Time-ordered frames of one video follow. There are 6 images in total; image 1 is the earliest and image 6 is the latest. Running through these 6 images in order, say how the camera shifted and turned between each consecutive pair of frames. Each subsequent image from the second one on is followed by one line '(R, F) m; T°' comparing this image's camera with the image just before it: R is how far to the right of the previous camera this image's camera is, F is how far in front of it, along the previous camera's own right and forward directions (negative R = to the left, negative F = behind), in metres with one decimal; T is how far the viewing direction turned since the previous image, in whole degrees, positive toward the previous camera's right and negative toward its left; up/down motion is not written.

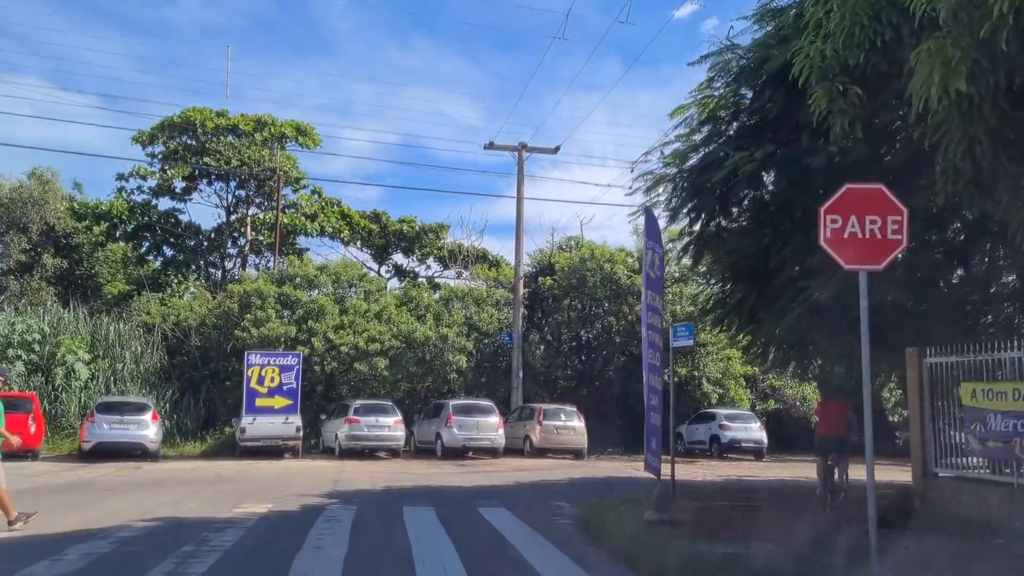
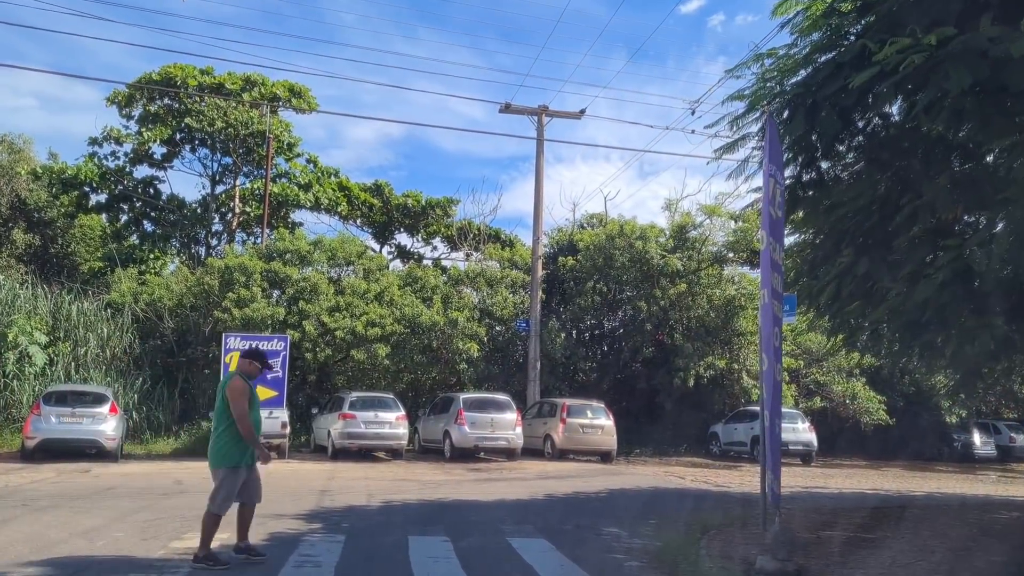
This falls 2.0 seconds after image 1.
(-0.4, +3.1) m; 0°
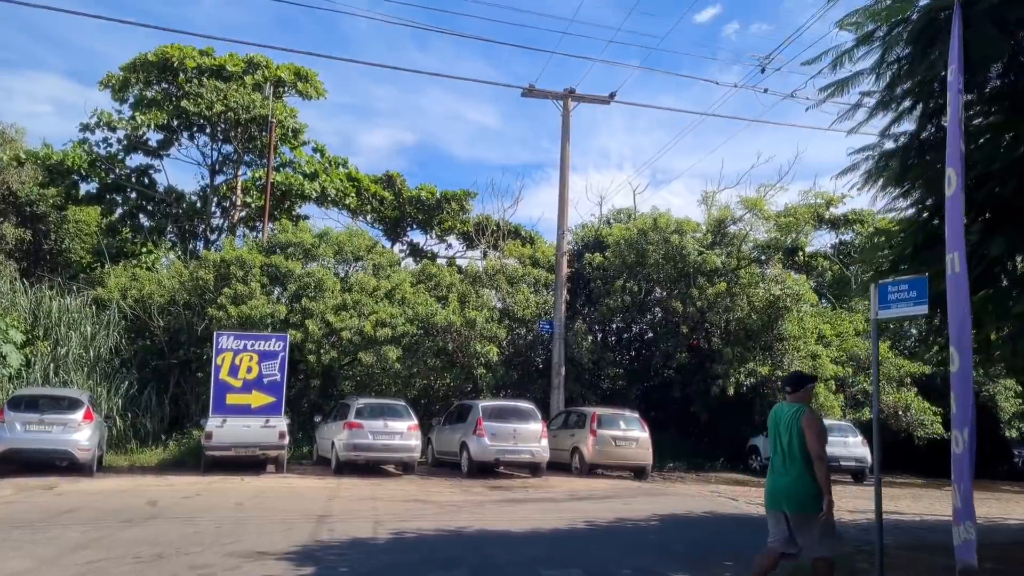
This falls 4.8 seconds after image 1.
(-0.3, +2.1) m; -1°
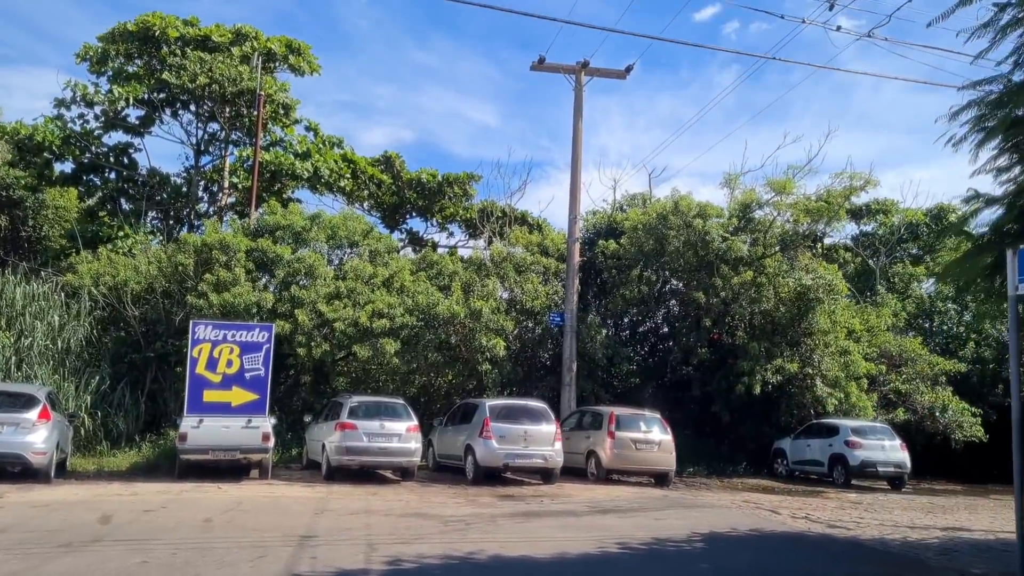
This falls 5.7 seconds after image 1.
(-0.2, +1.8) m; 0°
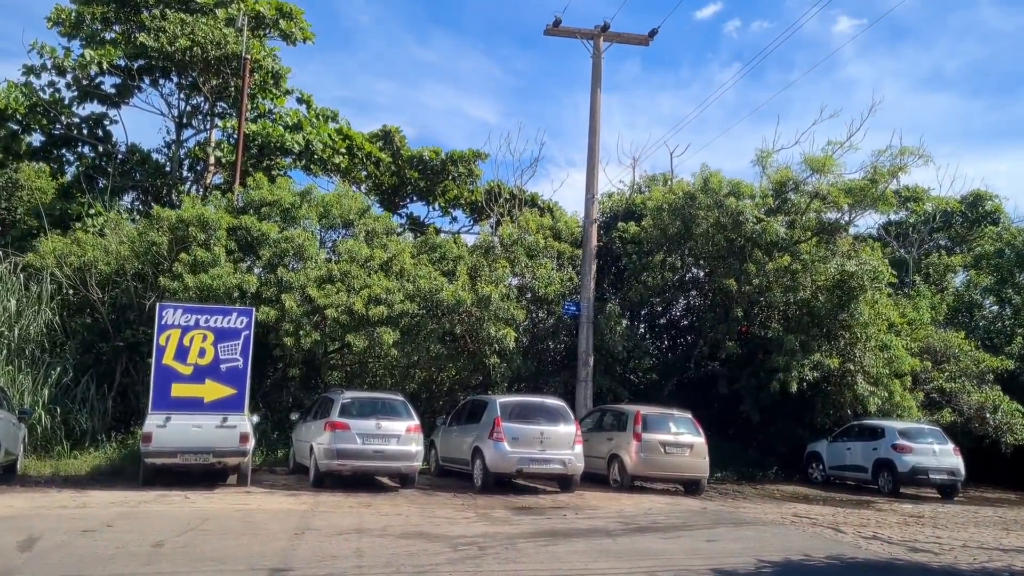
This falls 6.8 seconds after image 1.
(-0.3, +2.0) m; 0°
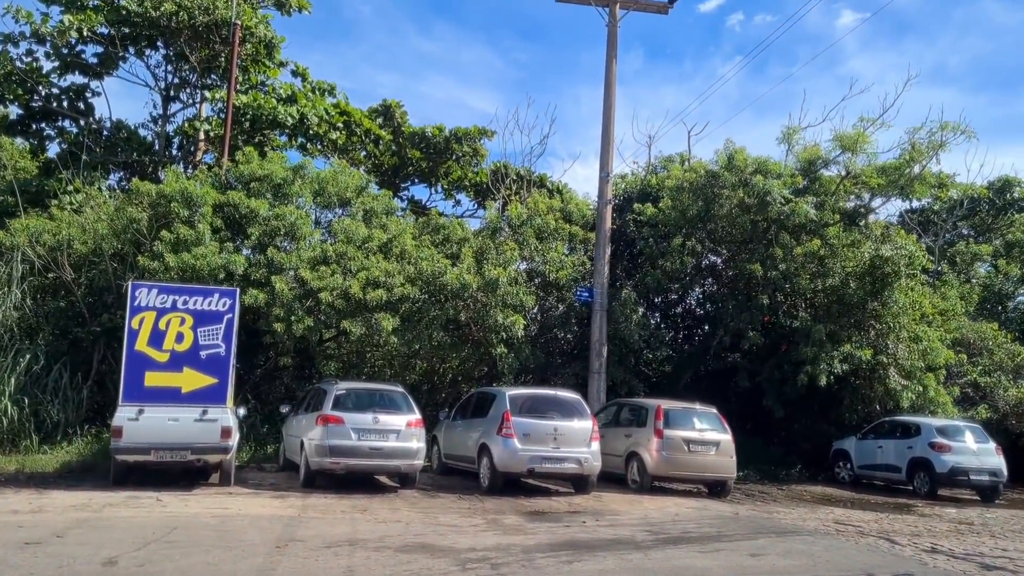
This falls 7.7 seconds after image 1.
(-0.2, +1.3) m; 0°
